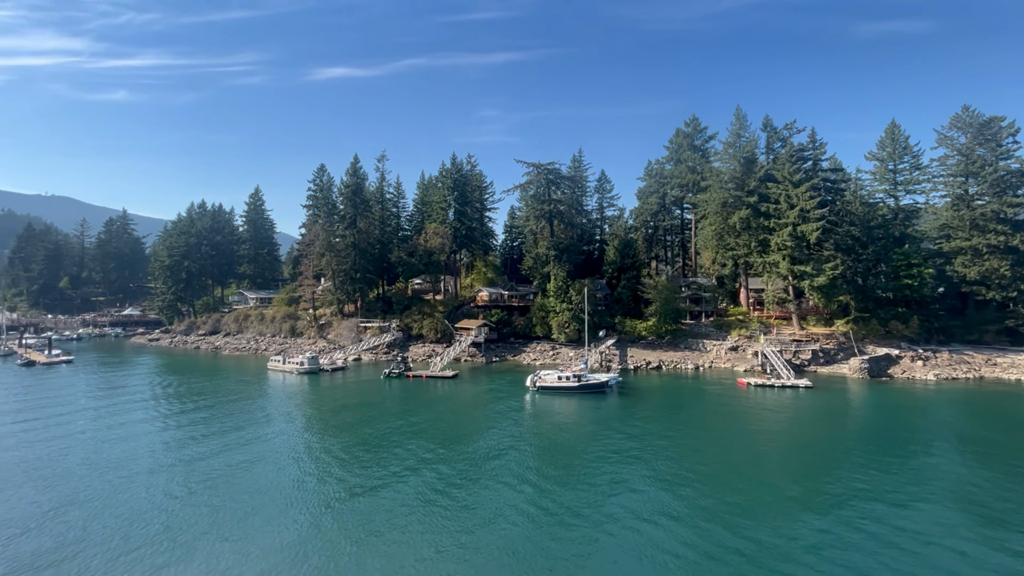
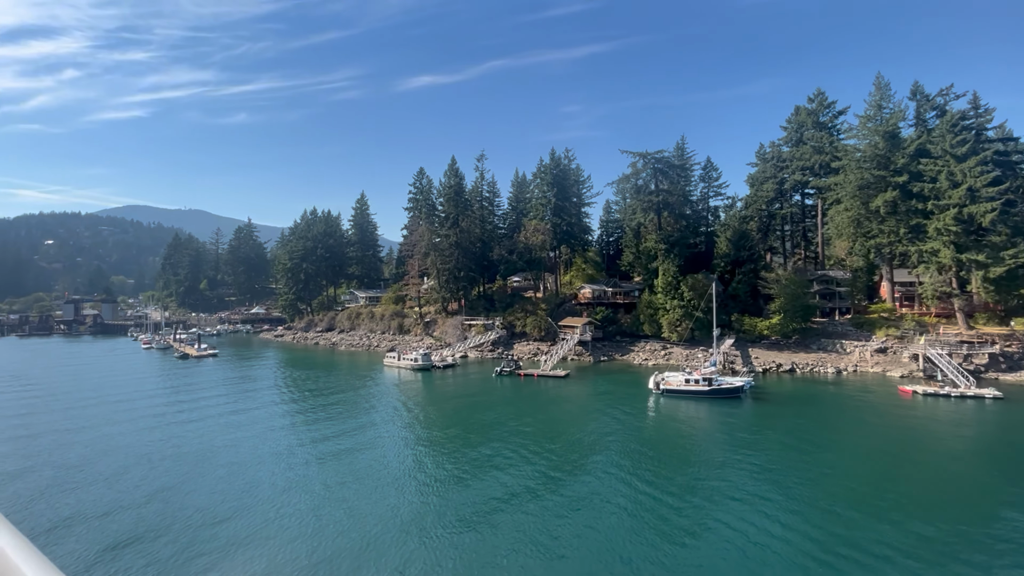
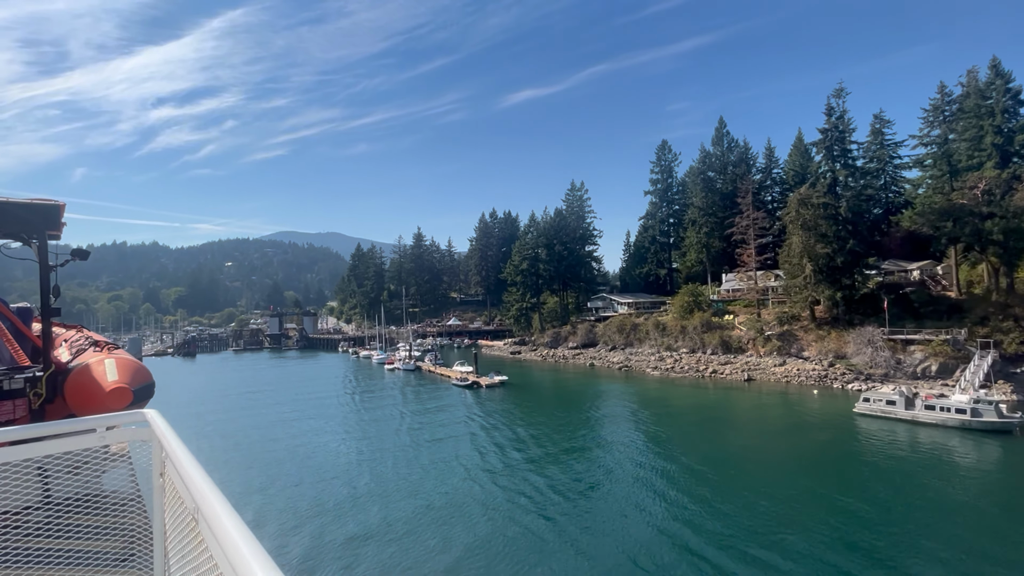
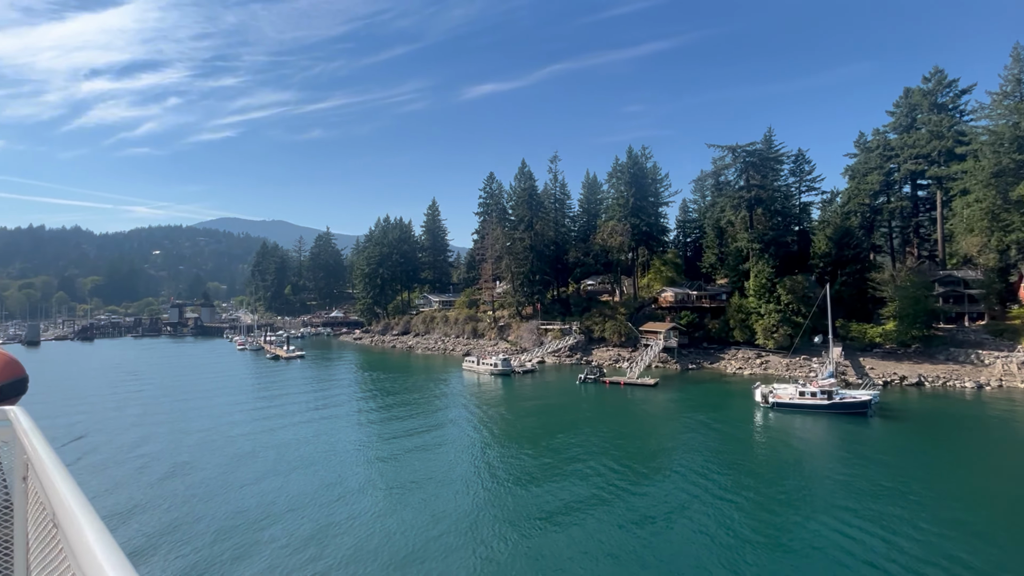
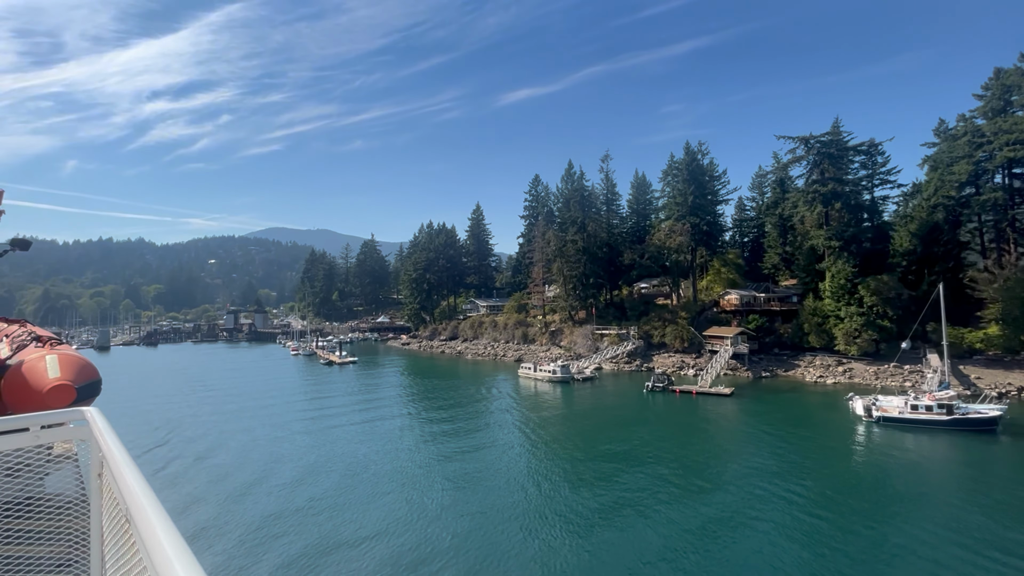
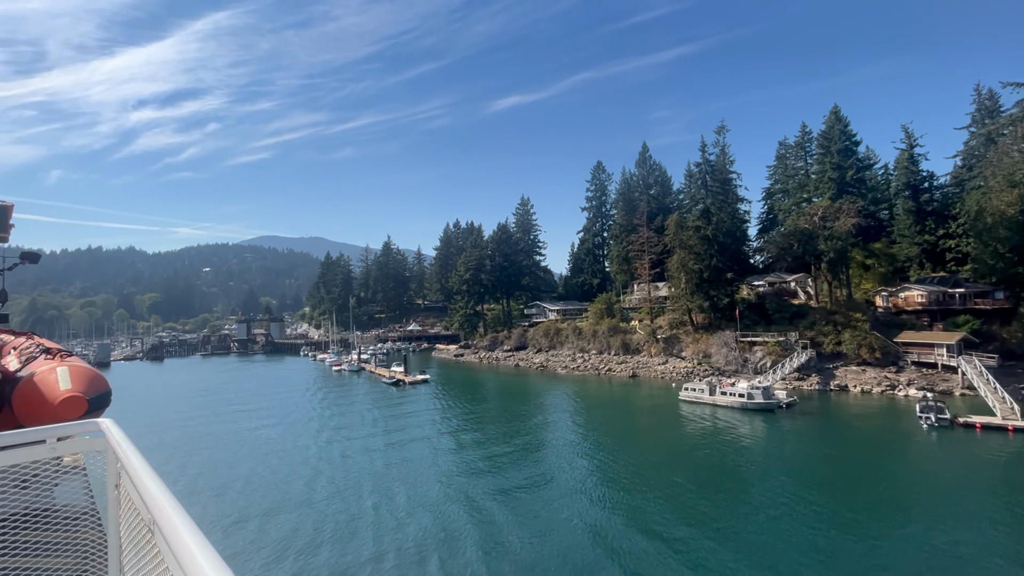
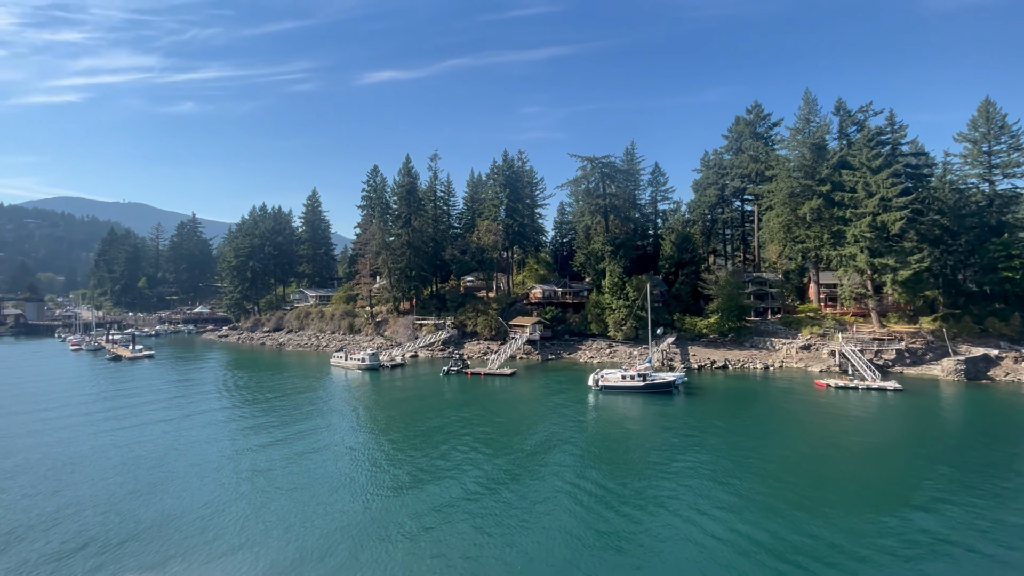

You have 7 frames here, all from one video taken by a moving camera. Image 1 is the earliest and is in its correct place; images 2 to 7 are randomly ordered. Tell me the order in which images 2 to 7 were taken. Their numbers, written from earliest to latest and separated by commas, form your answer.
7, 2, 4, 5, 6, 3
